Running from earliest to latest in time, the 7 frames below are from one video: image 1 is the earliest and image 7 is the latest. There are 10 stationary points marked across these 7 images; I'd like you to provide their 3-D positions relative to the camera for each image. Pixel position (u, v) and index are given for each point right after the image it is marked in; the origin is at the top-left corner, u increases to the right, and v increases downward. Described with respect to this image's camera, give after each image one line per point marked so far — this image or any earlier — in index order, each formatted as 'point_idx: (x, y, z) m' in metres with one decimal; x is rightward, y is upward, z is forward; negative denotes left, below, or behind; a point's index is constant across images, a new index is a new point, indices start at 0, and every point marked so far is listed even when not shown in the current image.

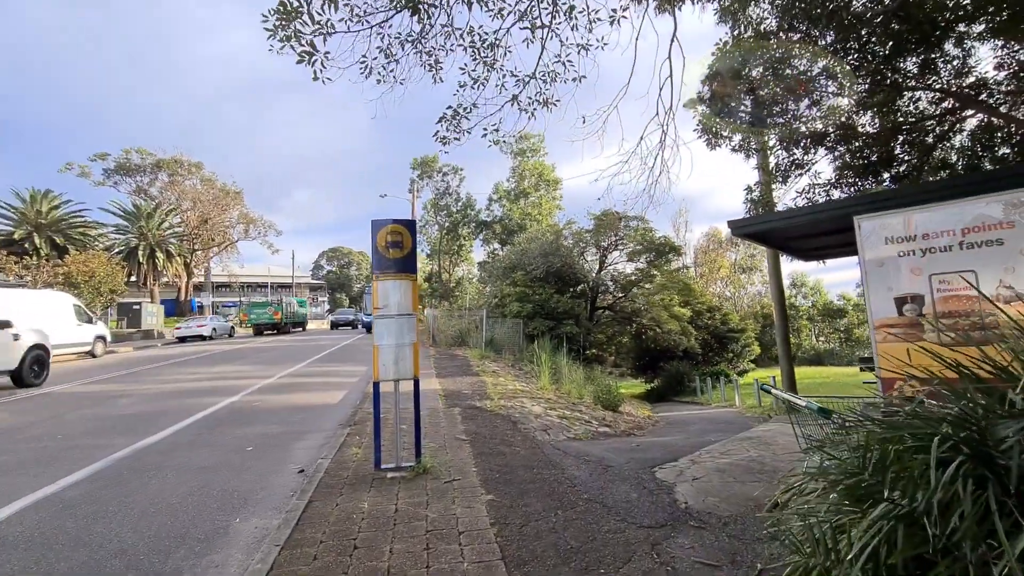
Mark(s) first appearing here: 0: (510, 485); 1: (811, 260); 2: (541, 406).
0: (0.0, -2.0, +5.1) m
1: (+5.2, +0.5, +8.5) m
2: (+0.6, -2.4, +10.0) m
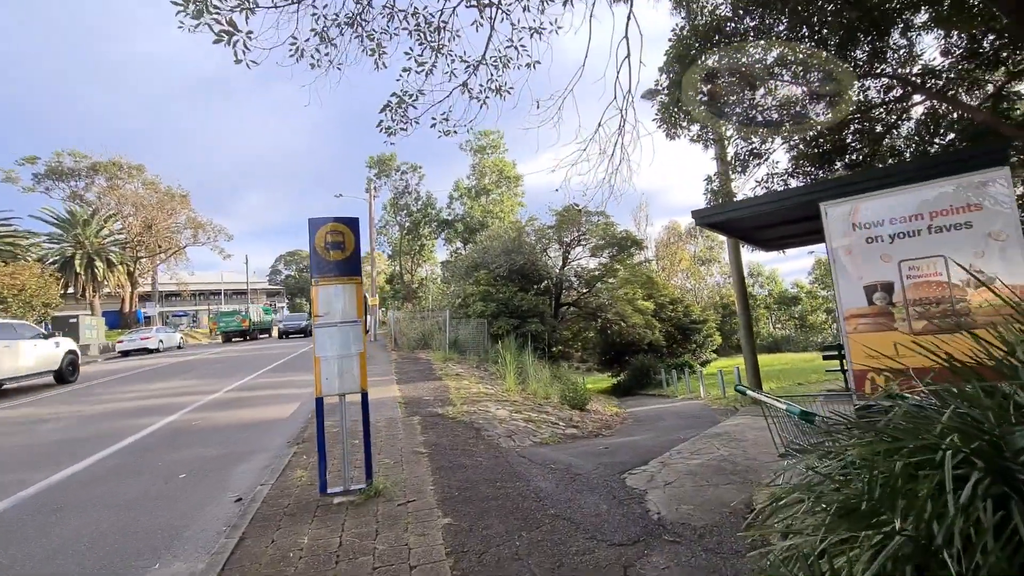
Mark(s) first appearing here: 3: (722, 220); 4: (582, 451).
0: (-0.4, -2.0, +4.6) m
1: (+4.5, +0.7, +8.5) m
2: (-0.1, -2.4, +9.6) m
3: (+2.6, +0.9, +6.2) m
4: (+0.9, -2.2, +6.7) m
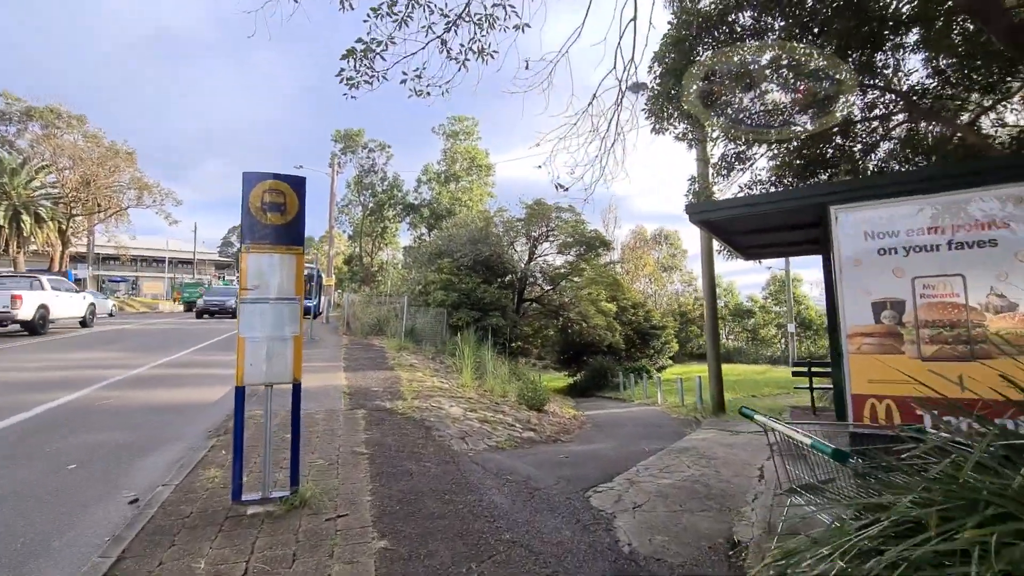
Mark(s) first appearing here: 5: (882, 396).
0: (-0.8, -1.9, +4.0) m
1: (+4.0, +0.5, +8.1) m
2: (-0.9, -2.2, +8.9) m
3: (+2.3, +0.8, +5.7) m
4: (+0.4, -2.1, +6.1) m
5: (+3.2, -0.9, +4.3) m
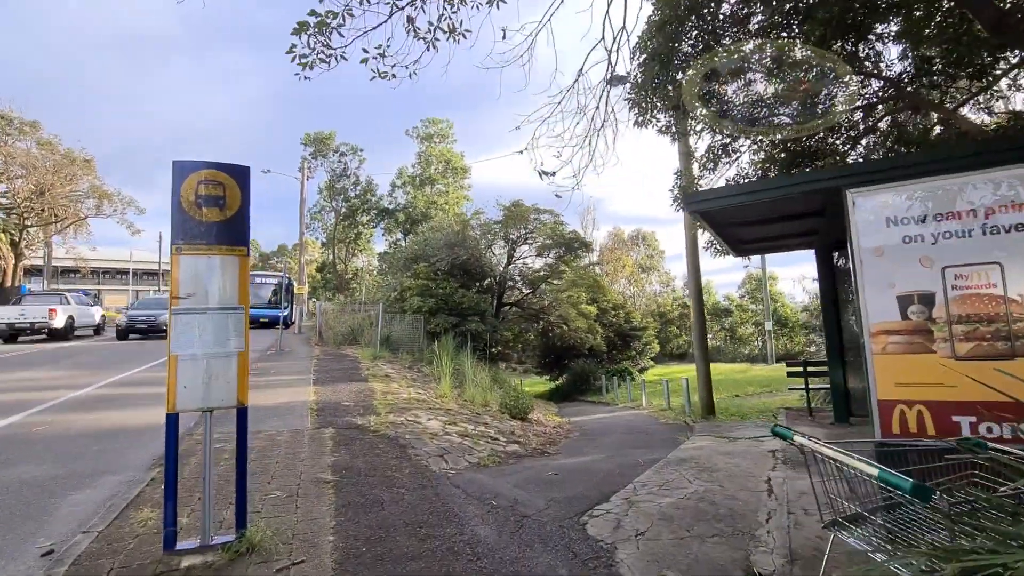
0: (-0.9, -1.9, +3.4) m
1: (+3.6, +0.5, +7.8) m
2: (-1.2, -2.2, +8.3) m
3: (+2.1, +0.8, +5.3) m
4: (+0.2, -2.2, +5.5) m
5: (+3.1, -0.9, +3.9) m
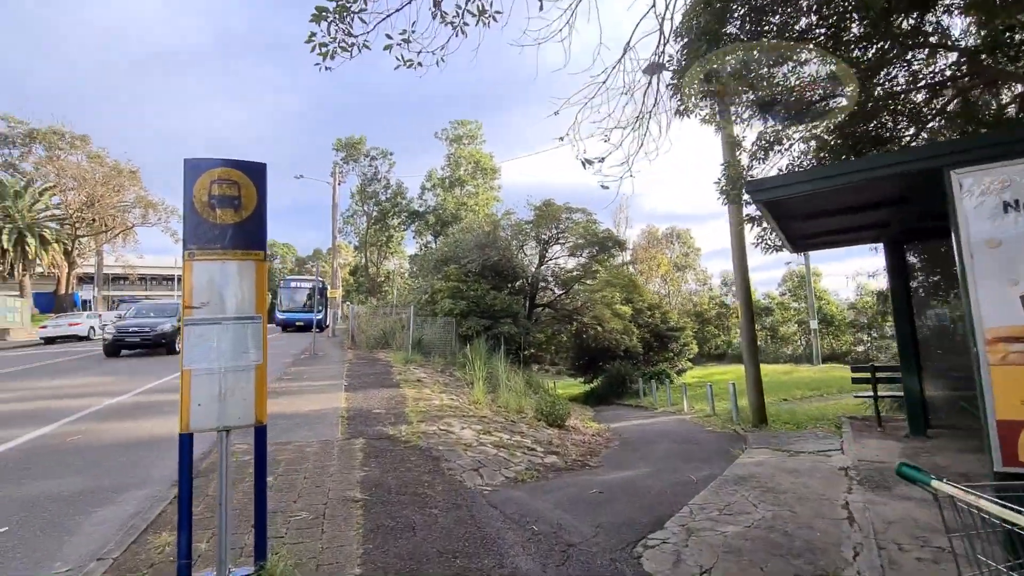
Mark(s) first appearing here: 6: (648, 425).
0: (-0.6, -1.9, +3.0) m
1: (+4.2, +0.5, +7.1) m
2: (-0.6, -2.3, +8.0) m
3: (+2.4, +0.8, +4.7) m
4: (+0.6, -2.2, +5.1) m
5: (+3.4, -0.9, +3.3) m
6: (+3.3, -3.3, +12.0) m
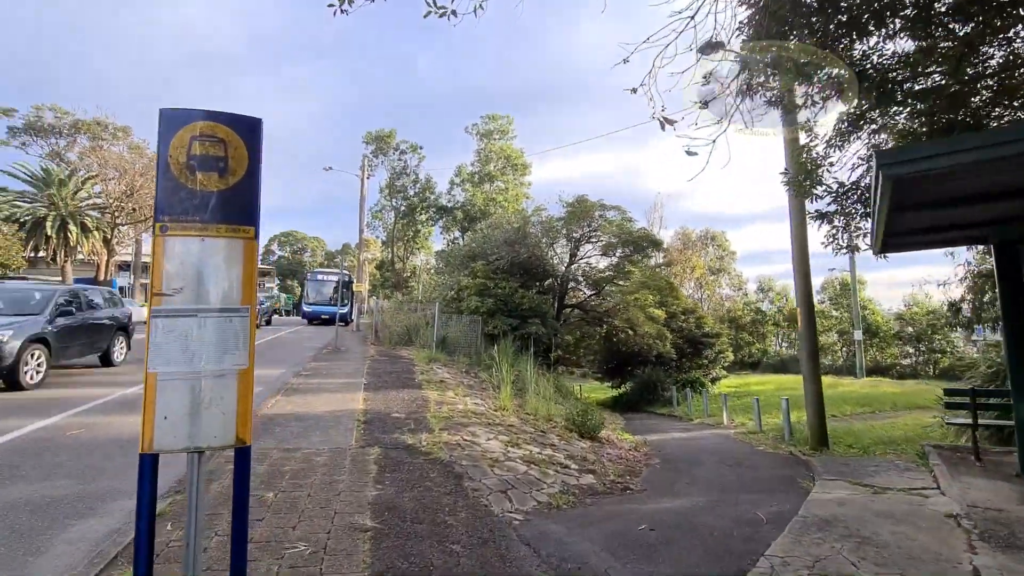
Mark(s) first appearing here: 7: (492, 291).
0: (-0.4, -1.9, +2.2) m
1: (+4.6, +0.5, +6.1) m
2: (-0.2, -2.2, +7.2) m
3: (+2.8, +0.8, +3.8) m
4: (+0.9, -2.2, +4.3) m
5: (+3.7, -0.9, +2.3) m
6: (+3.9, -3.4, +11.1) m
7: (-0.8, -0.1, +18.7) m
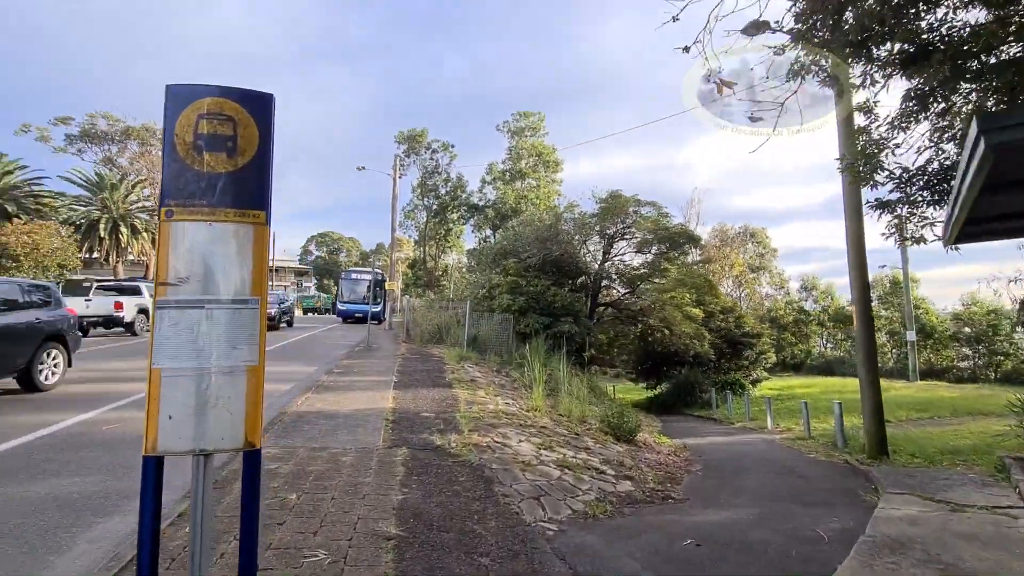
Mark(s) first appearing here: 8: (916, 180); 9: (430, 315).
0: (-0.3, -1.8, +2.0) m
1: (+5.0, +0.5, +5.5) m
2: (+0.3, -2.2, +6.9) m
3: (+3.0, +0.8, +3.3) m
4: (+1.2, -2.1, +3.9) m
5: (+3.8, -0.9, +1.8) m
6: (+4.6, -3.3, +10.5) m
7: (+0.4, 0.0, +18.4) m
8: (+5.4, +1.4, +6.6) m
9: (-3.2, -1.0, +19.2) m
